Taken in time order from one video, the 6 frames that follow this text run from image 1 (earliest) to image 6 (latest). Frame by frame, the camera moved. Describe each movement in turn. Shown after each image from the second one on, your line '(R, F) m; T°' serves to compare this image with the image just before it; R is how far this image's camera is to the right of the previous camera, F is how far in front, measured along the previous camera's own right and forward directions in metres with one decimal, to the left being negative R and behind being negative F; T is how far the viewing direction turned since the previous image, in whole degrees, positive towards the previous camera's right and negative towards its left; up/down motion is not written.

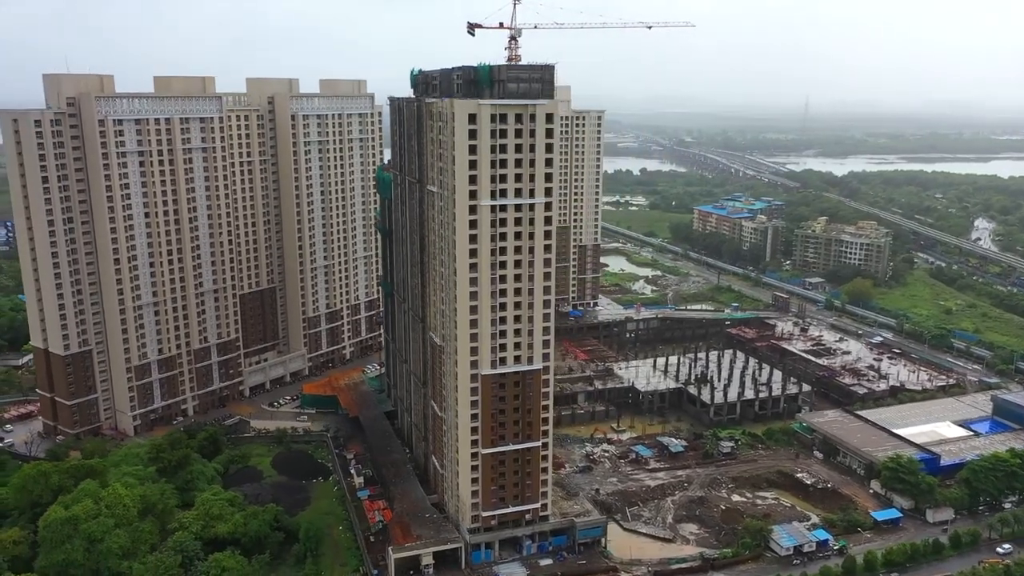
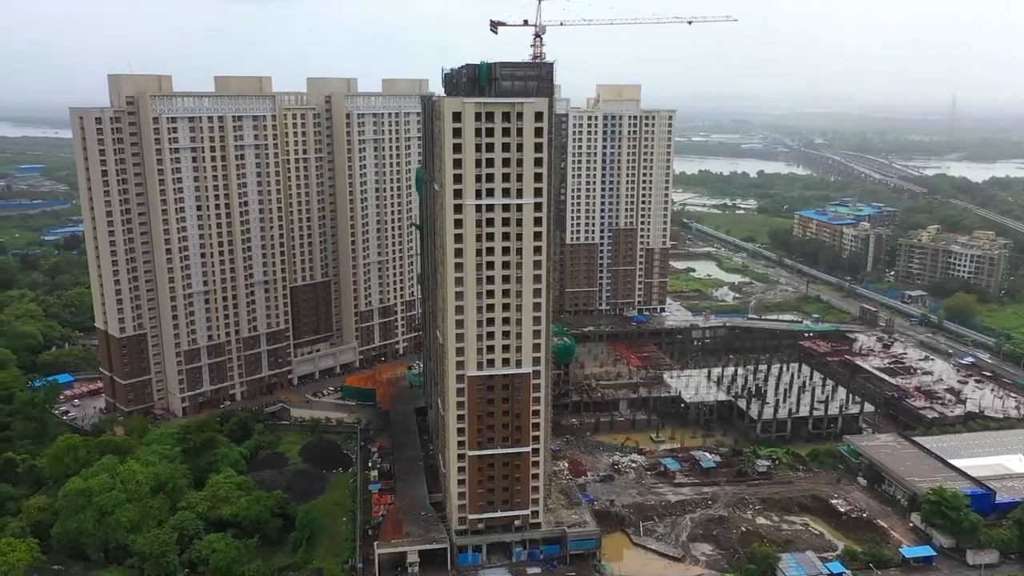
(+8.6, +1.8) m; -9°
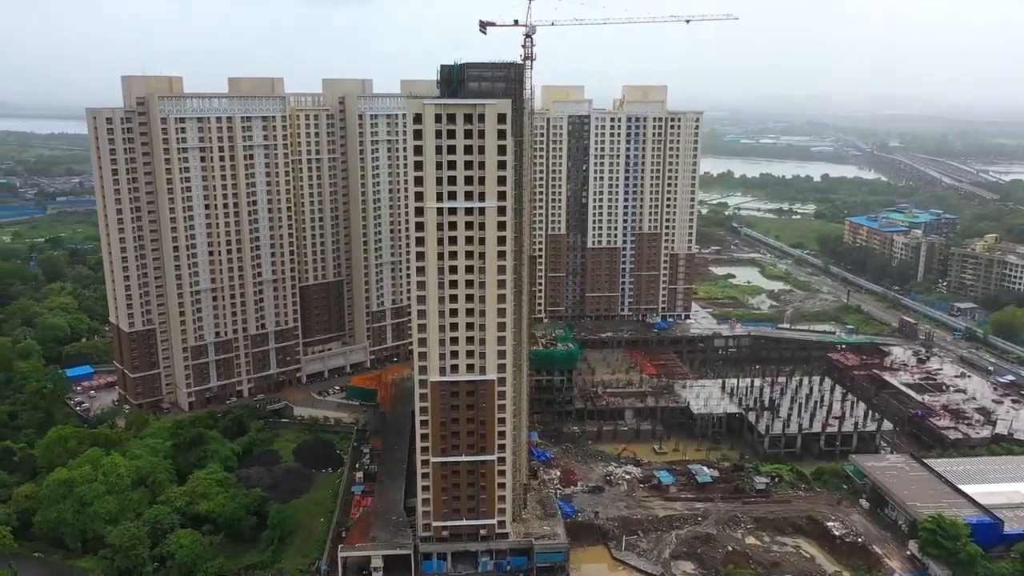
(+6.4, +1.4) m; -5°
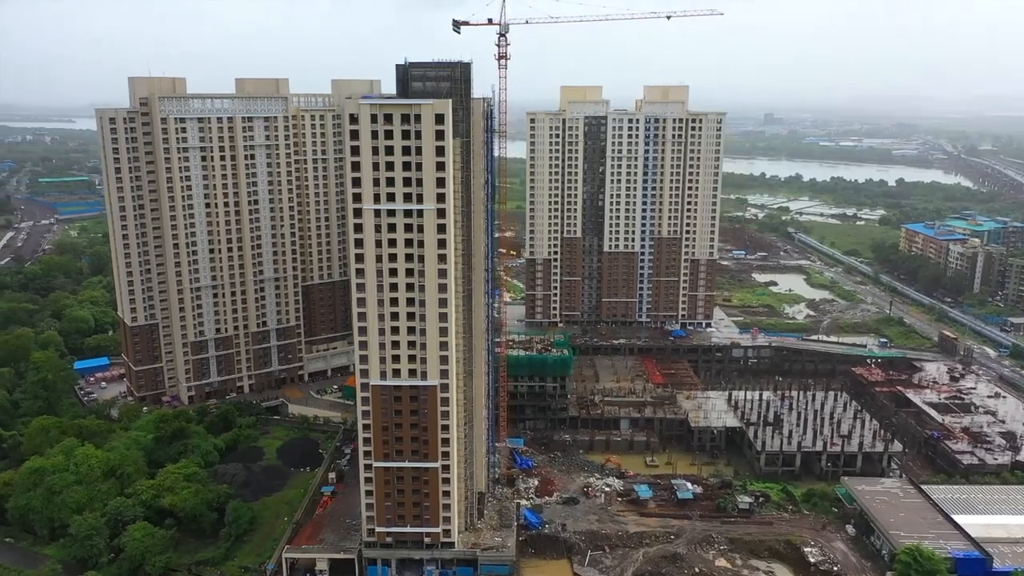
(+8.2, +1.8) m; -5°
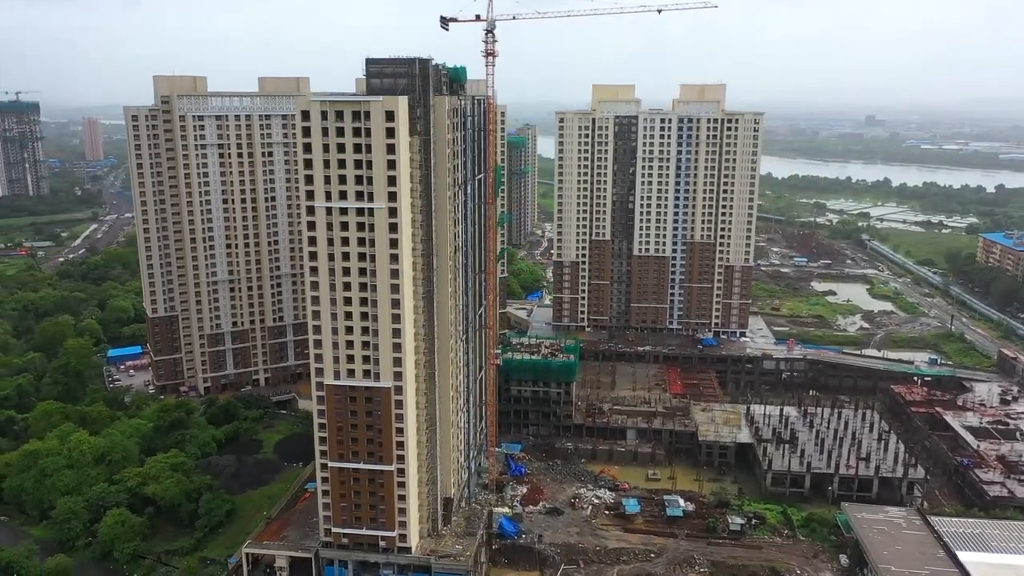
(+7.9, +1.9) m; -6°
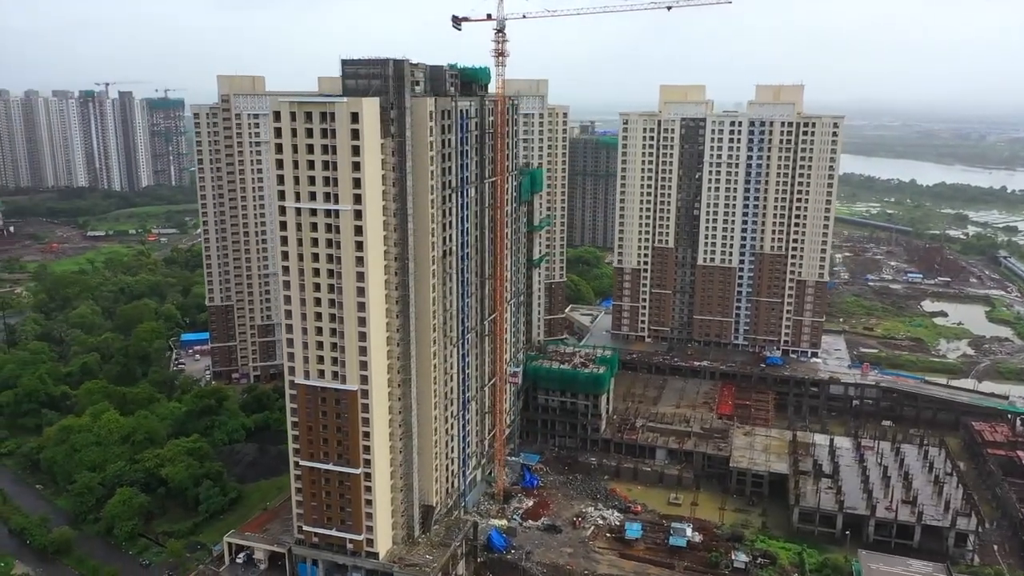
(+9.7, +2.5) m; -9°
